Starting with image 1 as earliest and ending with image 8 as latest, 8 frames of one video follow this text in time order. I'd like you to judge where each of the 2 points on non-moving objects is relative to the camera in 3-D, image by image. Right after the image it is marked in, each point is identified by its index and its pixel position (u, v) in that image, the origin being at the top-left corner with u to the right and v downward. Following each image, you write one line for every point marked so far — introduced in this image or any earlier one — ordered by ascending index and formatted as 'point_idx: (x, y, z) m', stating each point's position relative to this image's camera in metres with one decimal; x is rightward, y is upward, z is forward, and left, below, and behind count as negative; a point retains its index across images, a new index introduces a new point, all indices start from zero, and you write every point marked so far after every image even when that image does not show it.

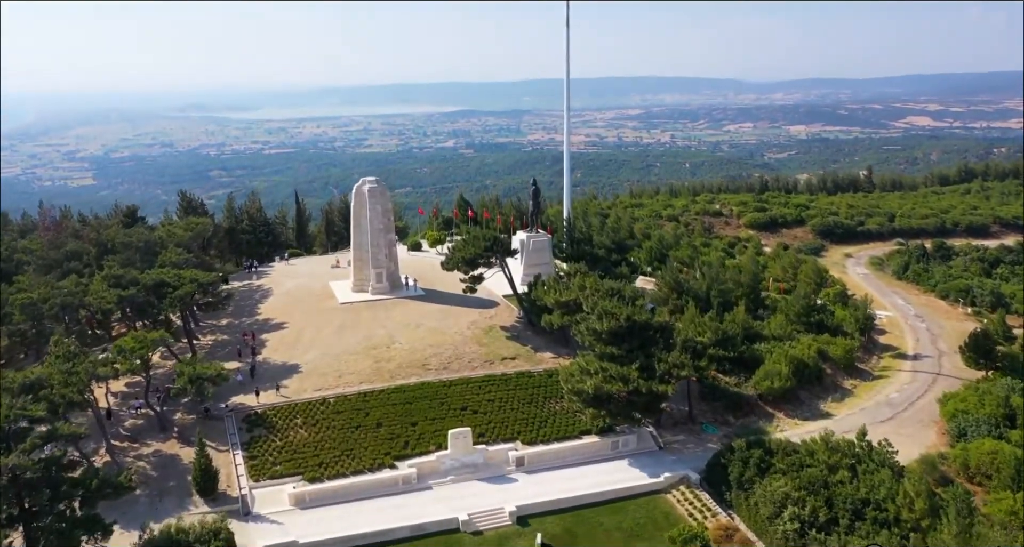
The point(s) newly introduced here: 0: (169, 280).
0: (-8.3, -0.2, +19.4) m
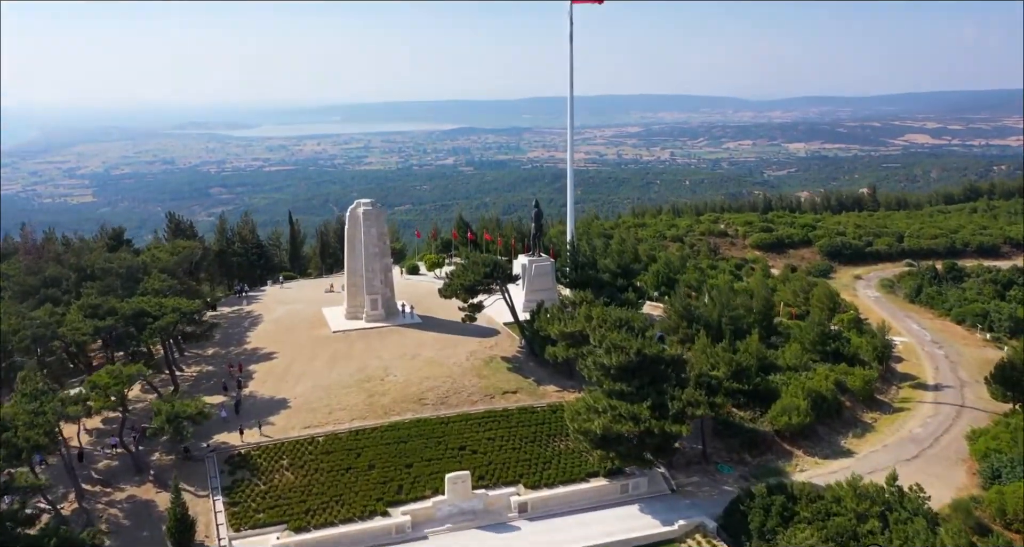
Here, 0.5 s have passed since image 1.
0: (-8.2, -0.8, +18.3) m
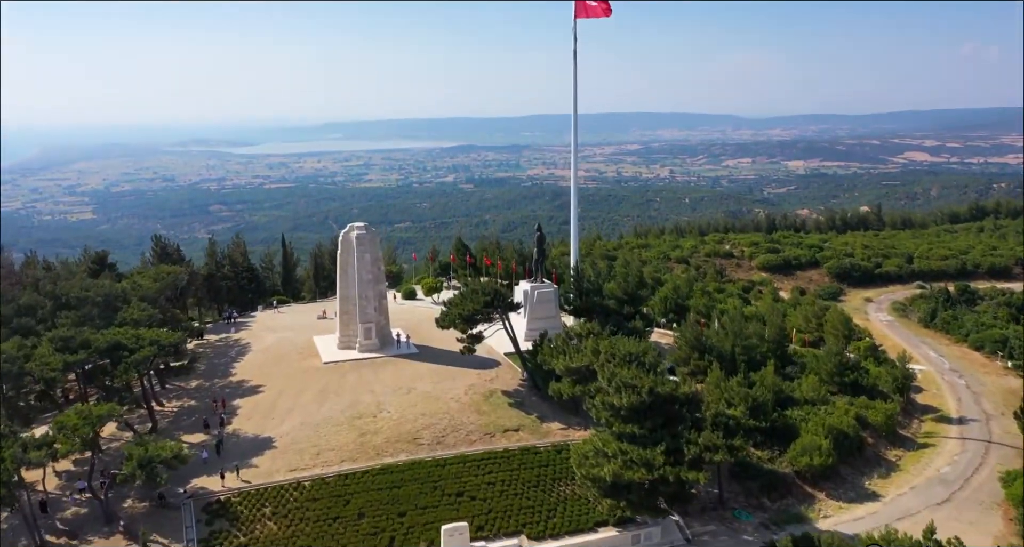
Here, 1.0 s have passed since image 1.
0: (-8.2, -1.5, +17.1) m
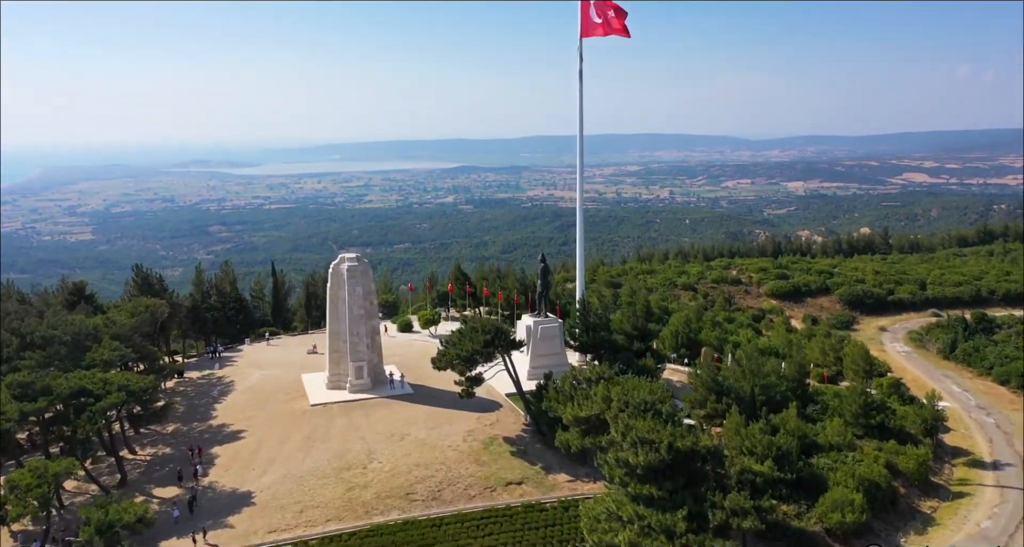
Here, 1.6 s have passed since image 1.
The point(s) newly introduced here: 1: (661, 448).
0: (-8.2, -2.2, +15.6) m
1: (+2.4, -2.8, +13.1) m
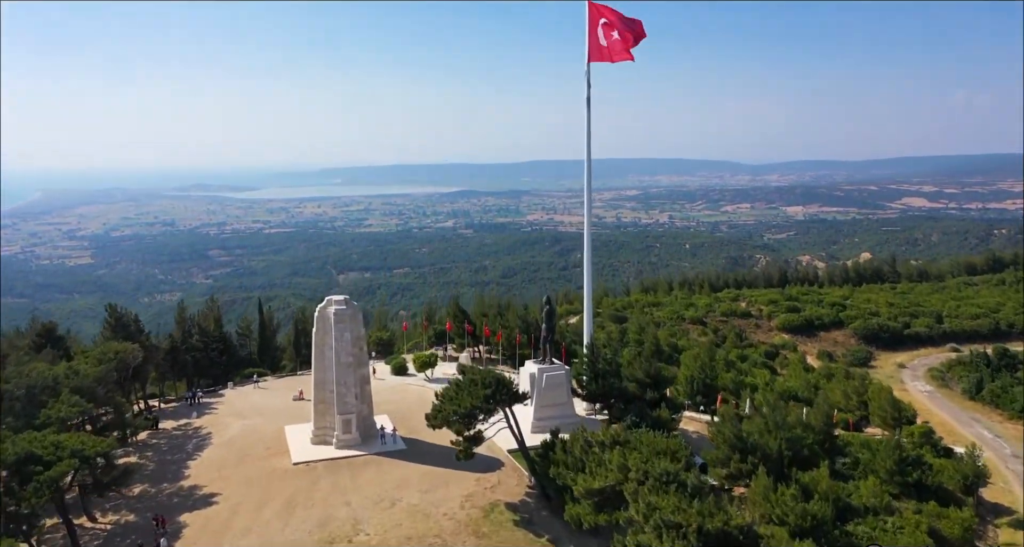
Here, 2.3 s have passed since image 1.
0: (-8.1, -3.1, +13.8) m
1: (+2.5, -3.6, +11.3) m
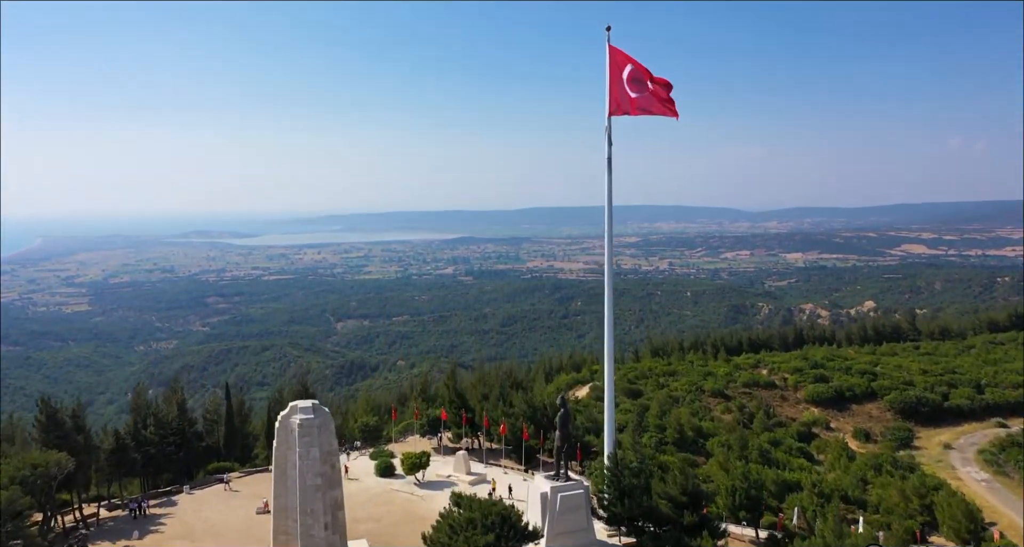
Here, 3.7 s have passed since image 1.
0: (-8.0, -4.7, +10.1) m
1: (+2.6, -5.1, +7.7) m
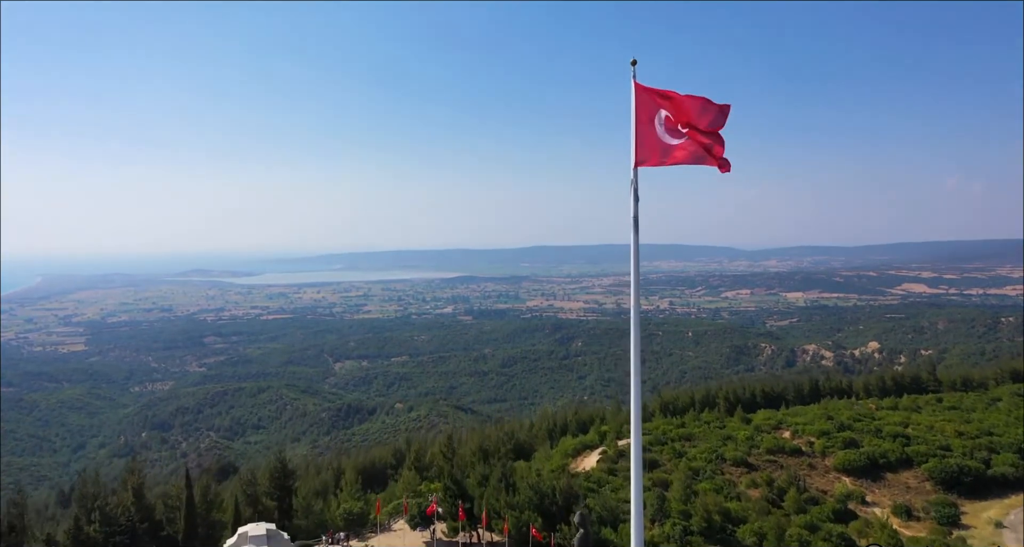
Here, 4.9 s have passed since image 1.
0: (-7.8, -5.8, +6.9) m
1: (+2.8, -6.1, +4.4) m
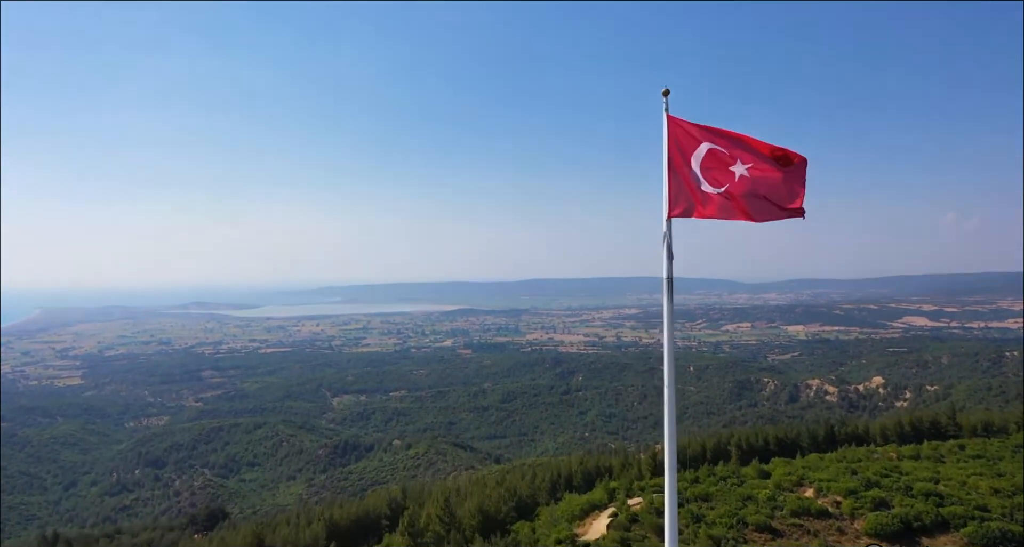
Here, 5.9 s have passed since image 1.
0: (-7.7, -6.5, +4.2) m
1: (+2.9, -6.7, +1.7) m
